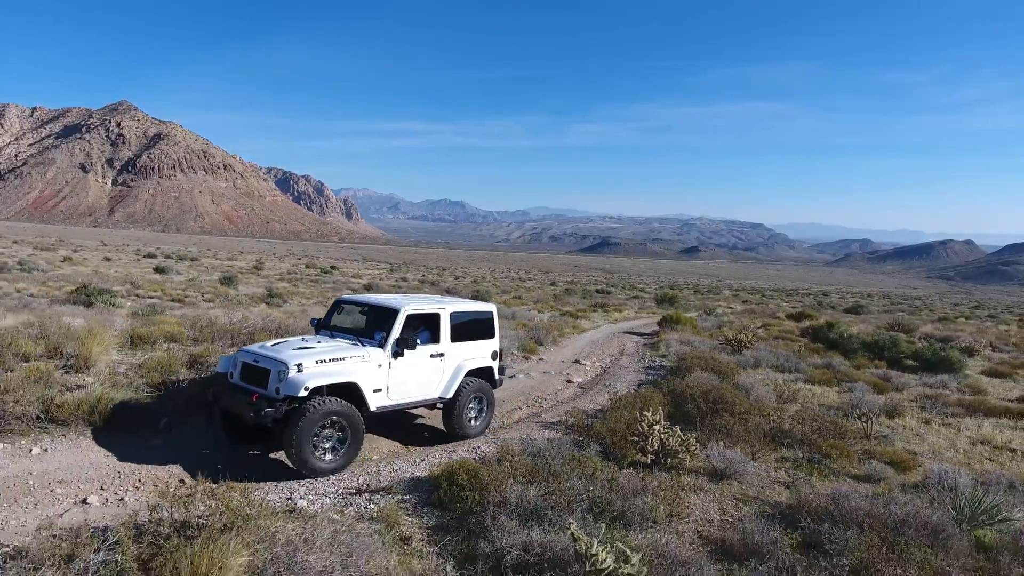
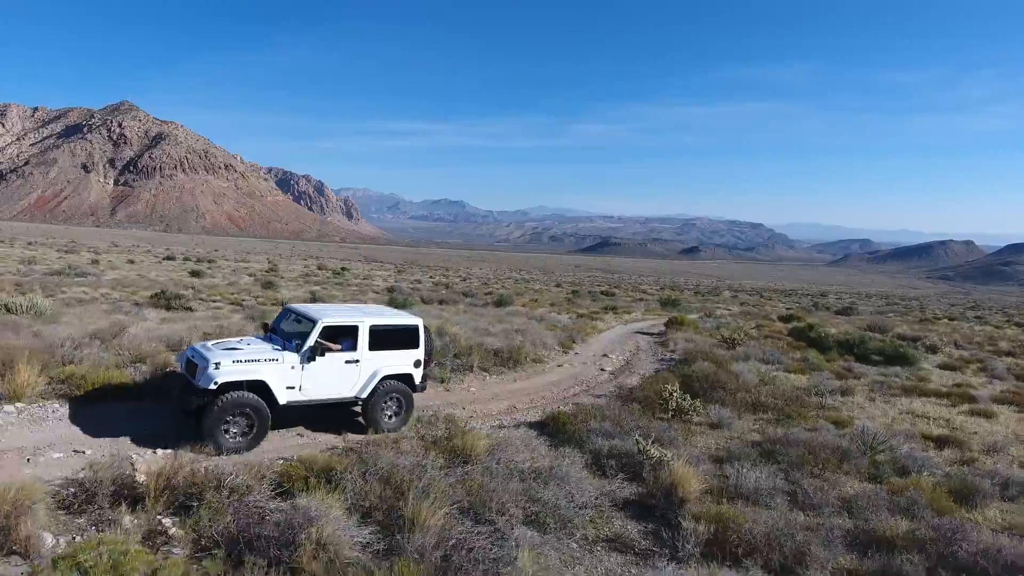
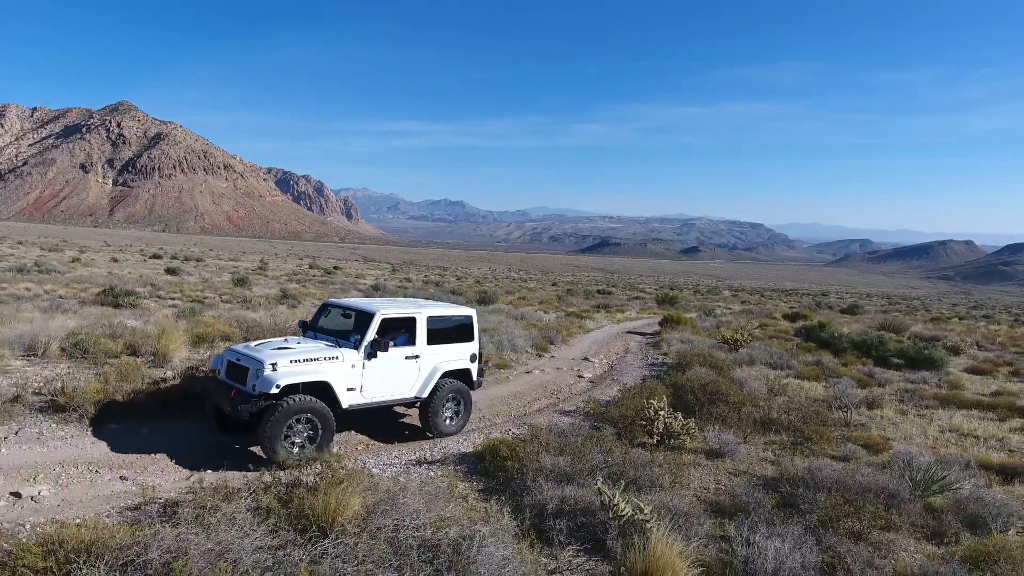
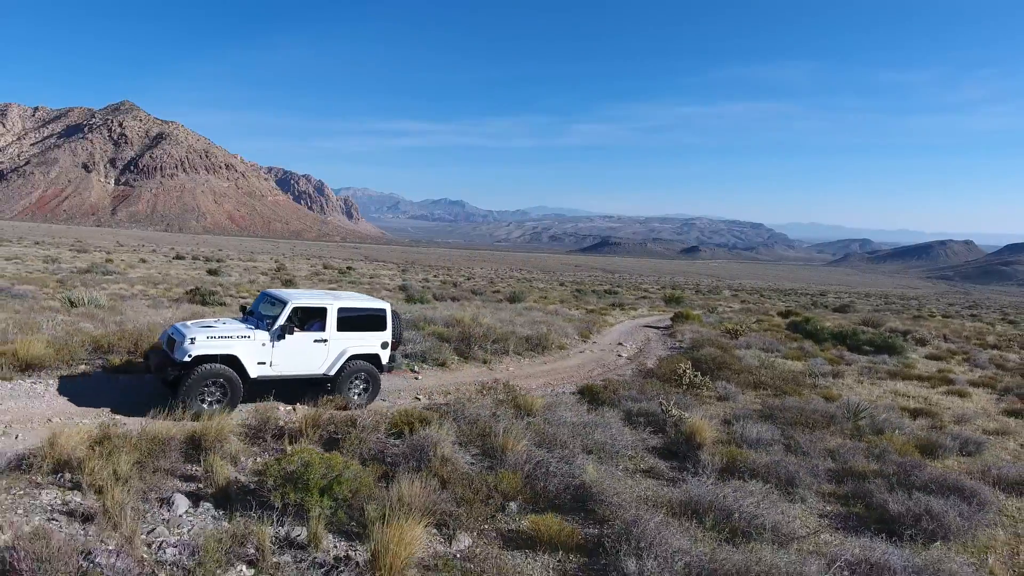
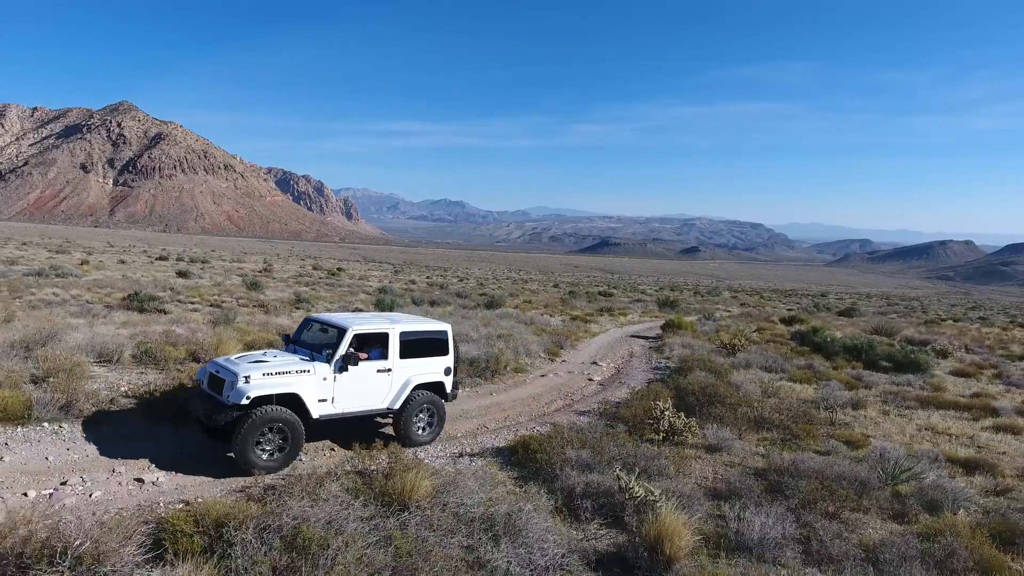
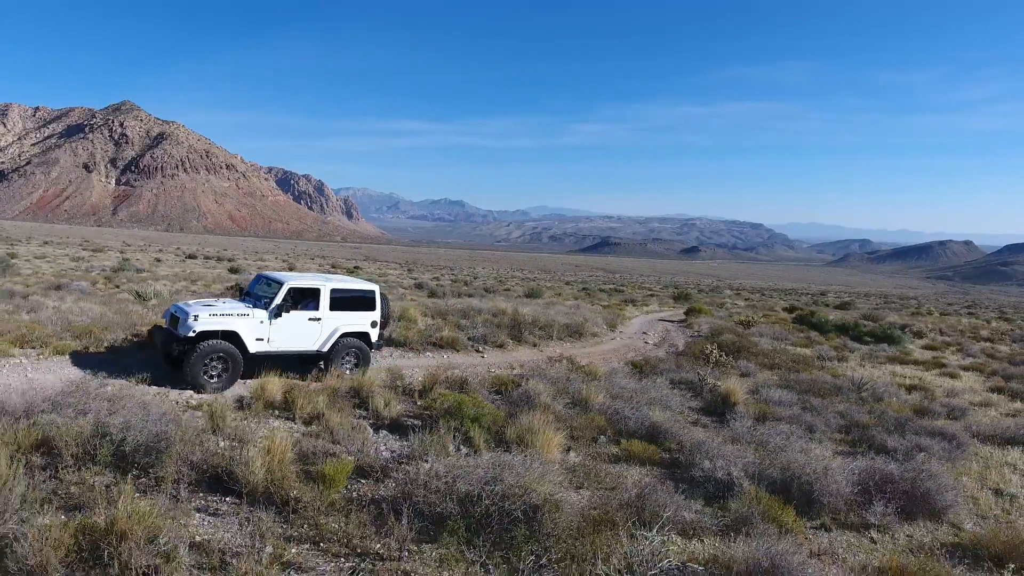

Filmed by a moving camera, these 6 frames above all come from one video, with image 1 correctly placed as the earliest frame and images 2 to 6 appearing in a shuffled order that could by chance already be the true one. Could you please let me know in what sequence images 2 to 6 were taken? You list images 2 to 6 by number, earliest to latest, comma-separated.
3, 5, 2, 4, 6
